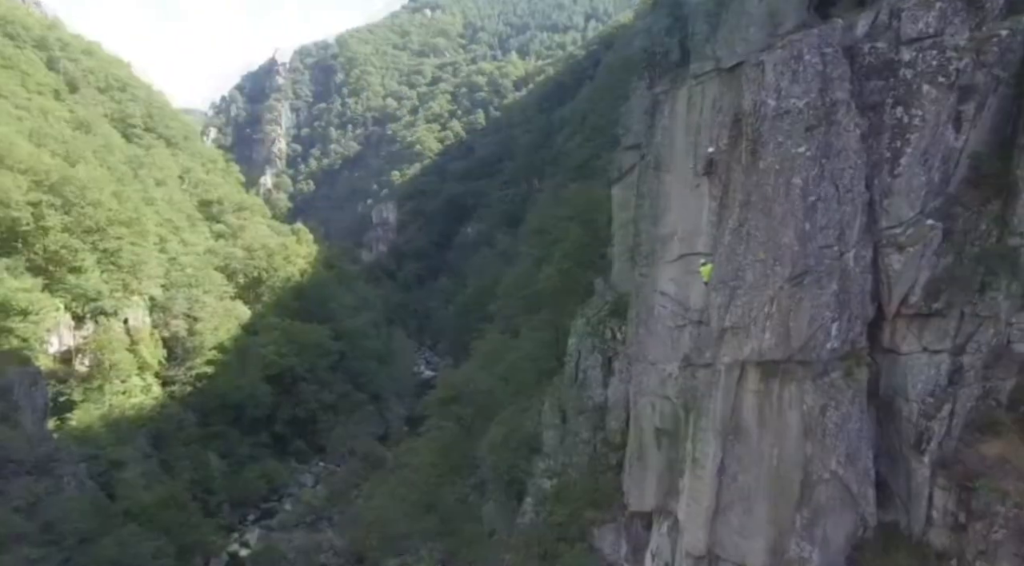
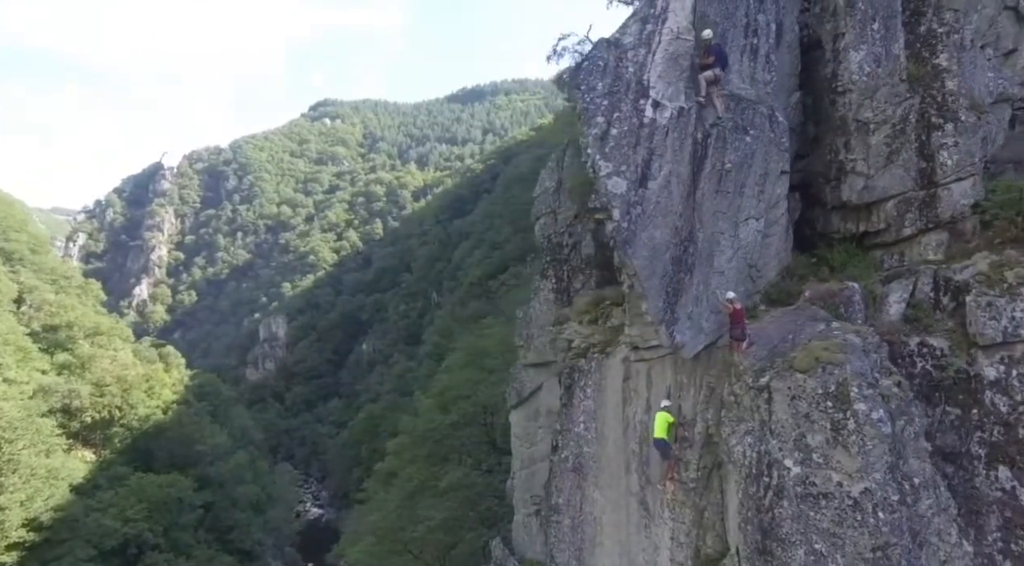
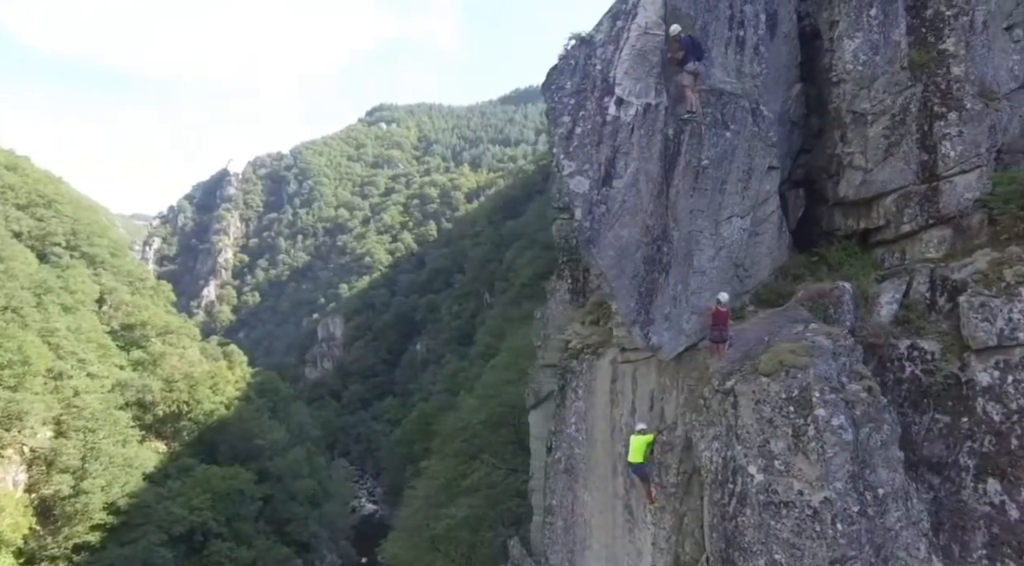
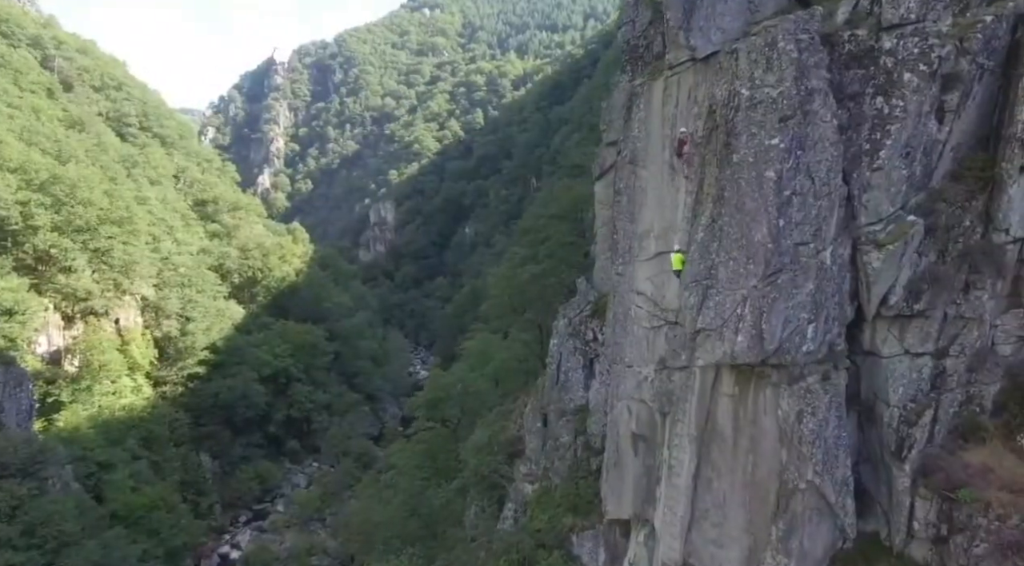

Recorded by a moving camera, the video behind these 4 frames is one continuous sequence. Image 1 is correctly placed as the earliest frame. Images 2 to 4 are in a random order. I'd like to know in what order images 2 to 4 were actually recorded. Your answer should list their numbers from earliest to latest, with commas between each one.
4, 3, 2
